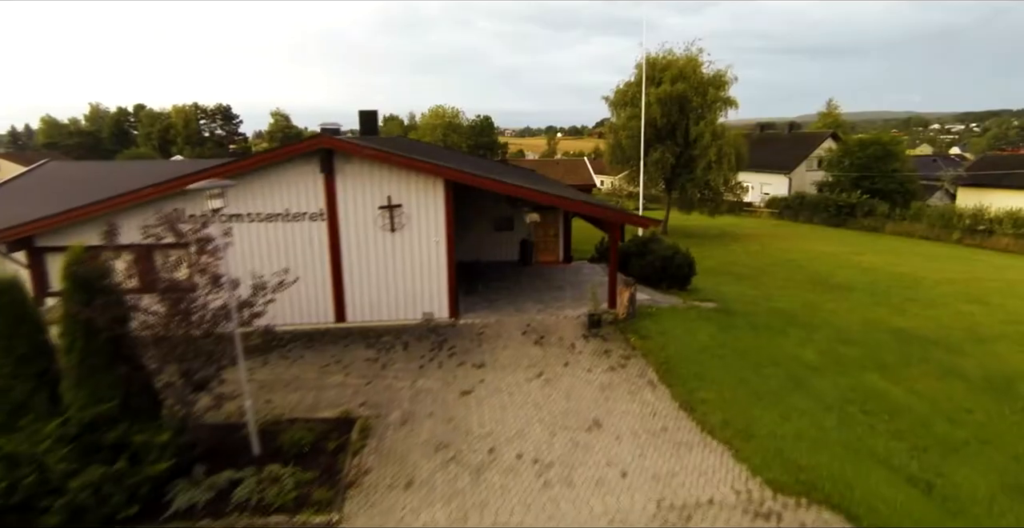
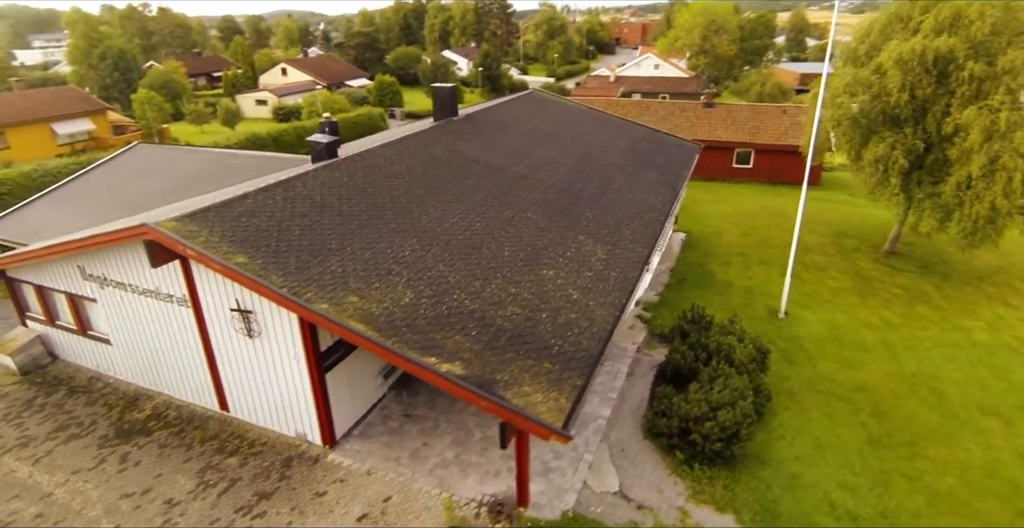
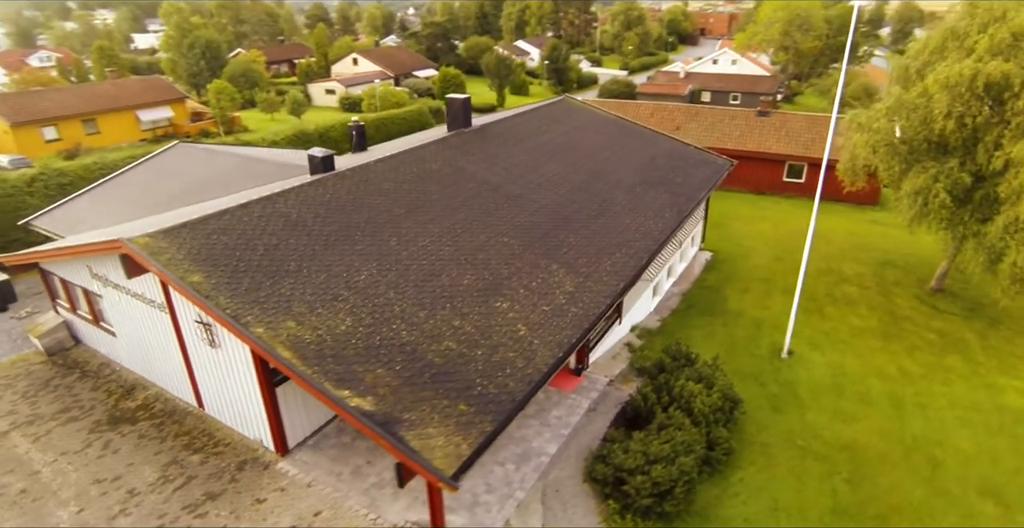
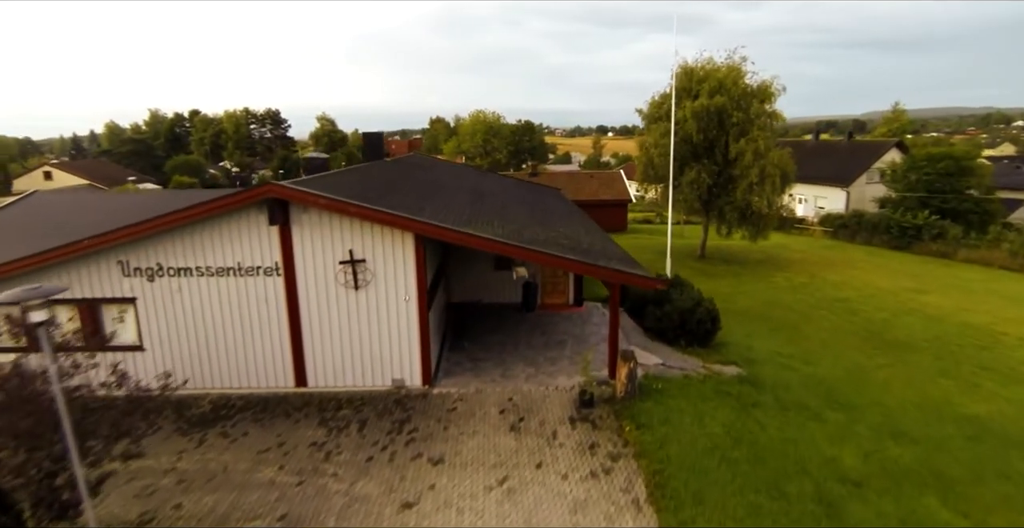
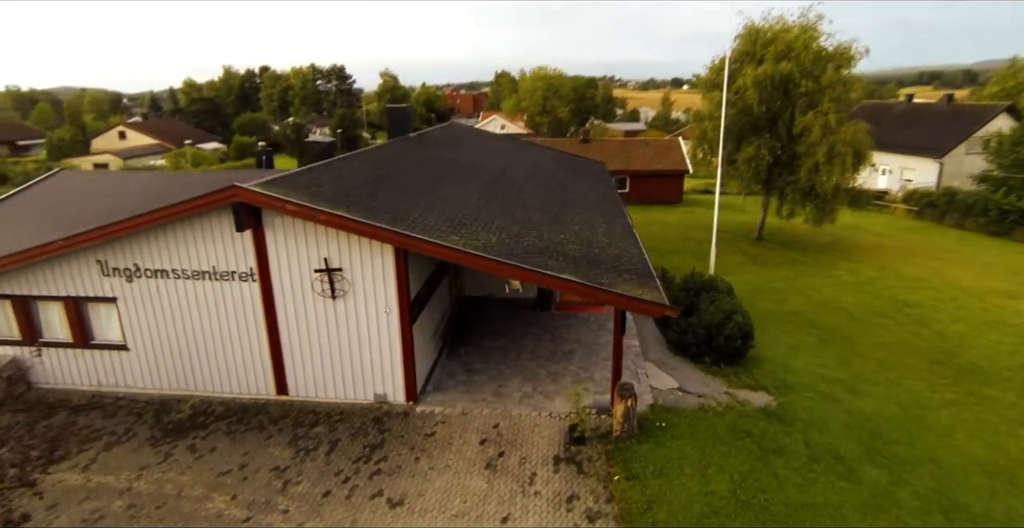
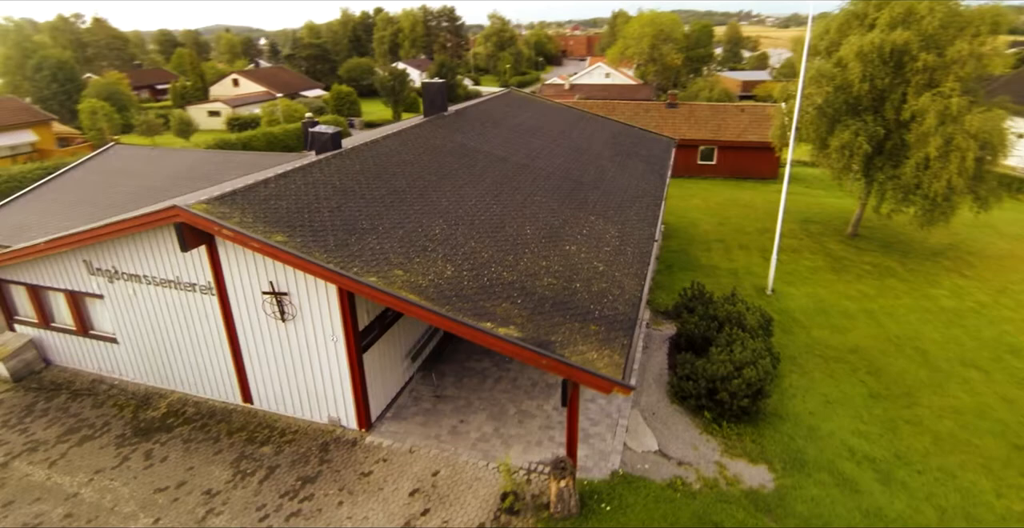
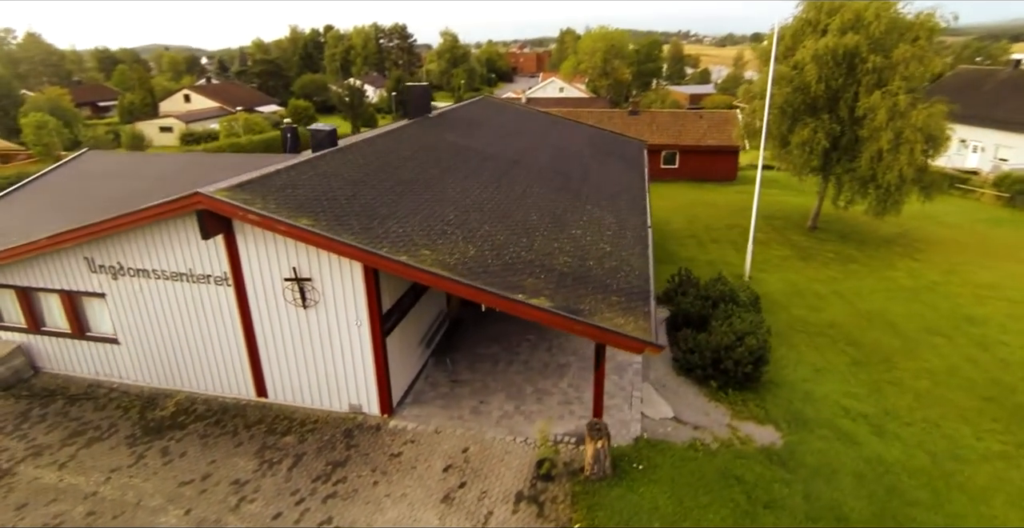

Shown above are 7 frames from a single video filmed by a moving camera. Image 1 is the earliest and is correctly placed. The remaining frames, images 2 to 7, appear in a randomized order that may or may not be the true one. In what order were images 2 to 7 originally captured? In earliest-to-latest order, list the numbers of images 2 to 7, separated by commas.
4, 5, 7, 6, 2, 3
